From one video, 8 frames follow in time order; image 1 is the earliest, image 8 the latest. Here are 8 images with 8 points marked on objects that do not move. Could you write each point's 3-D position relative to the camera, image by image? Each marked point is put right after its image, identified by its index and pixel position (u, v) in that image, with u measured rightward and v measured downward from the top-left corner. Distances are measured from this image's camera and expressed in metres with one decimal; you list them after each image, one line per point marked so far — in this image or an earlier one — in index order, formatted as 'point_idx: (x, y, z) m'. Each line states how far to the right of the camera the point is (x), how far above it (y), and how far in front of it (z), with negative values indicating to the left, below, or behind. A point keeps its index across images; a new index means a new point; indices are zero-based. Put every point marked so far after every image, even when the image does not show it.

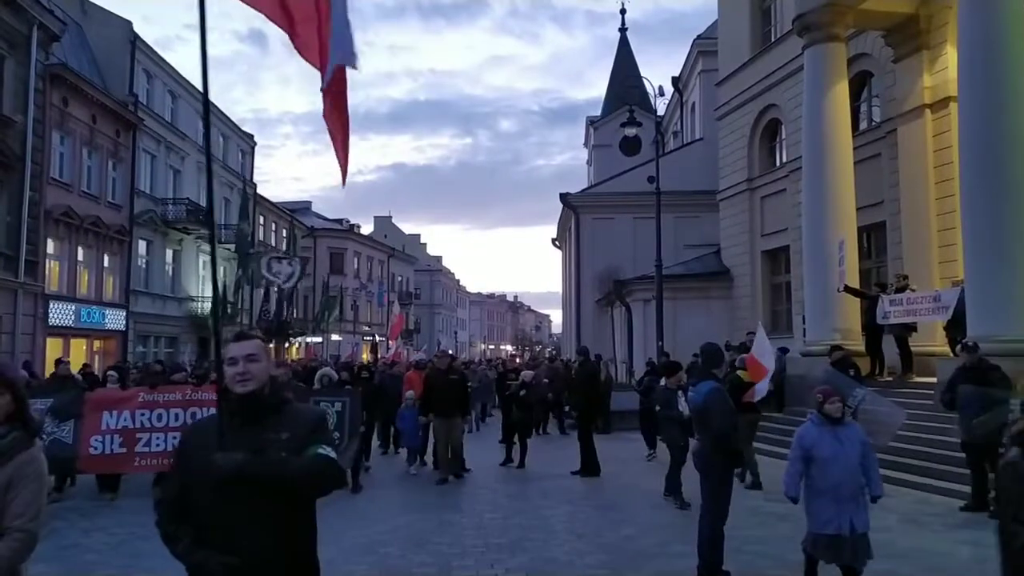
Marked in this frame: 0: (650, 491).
0: (+2.0, -3.0, +10.9) m
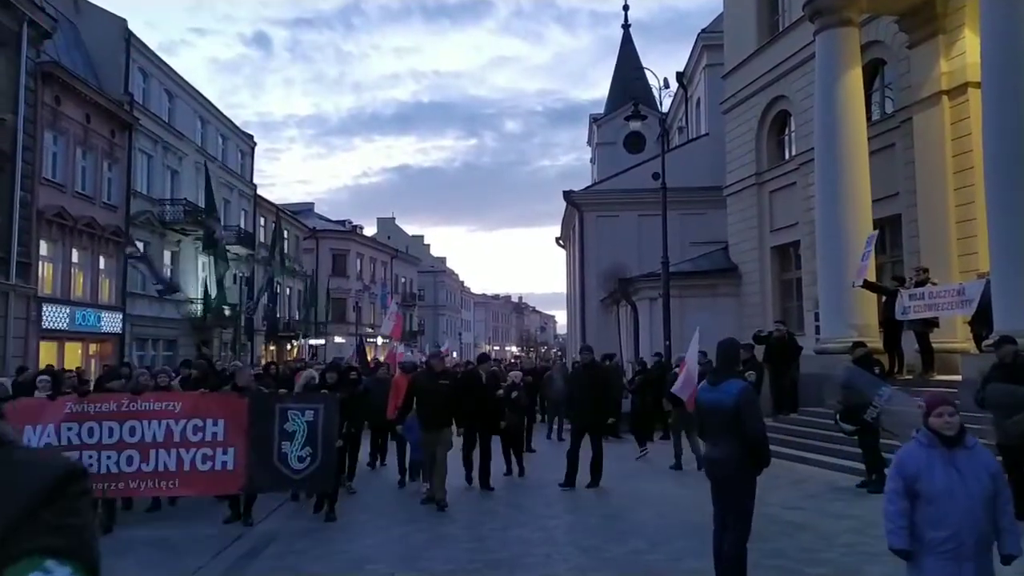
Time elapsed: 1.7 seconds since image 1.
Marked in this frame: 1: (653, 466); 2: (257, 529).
0: (+2.0, -2.9, +10.3) m
1: (+2.6, -3.3, +13.7) m
2: (-3.1, -2.9, +8.8) m
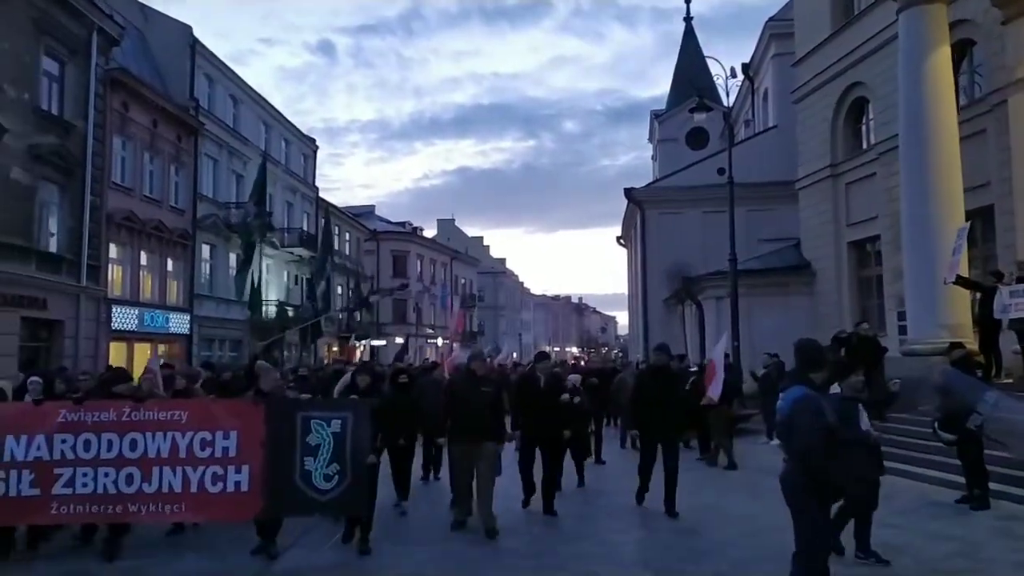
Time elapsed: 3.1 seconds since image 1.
0: (+2.8, -2.9, +9.5) m
1: (+3.7, -3.2, +12.9) m
2: (-2.4, -2.9, +8.5) m
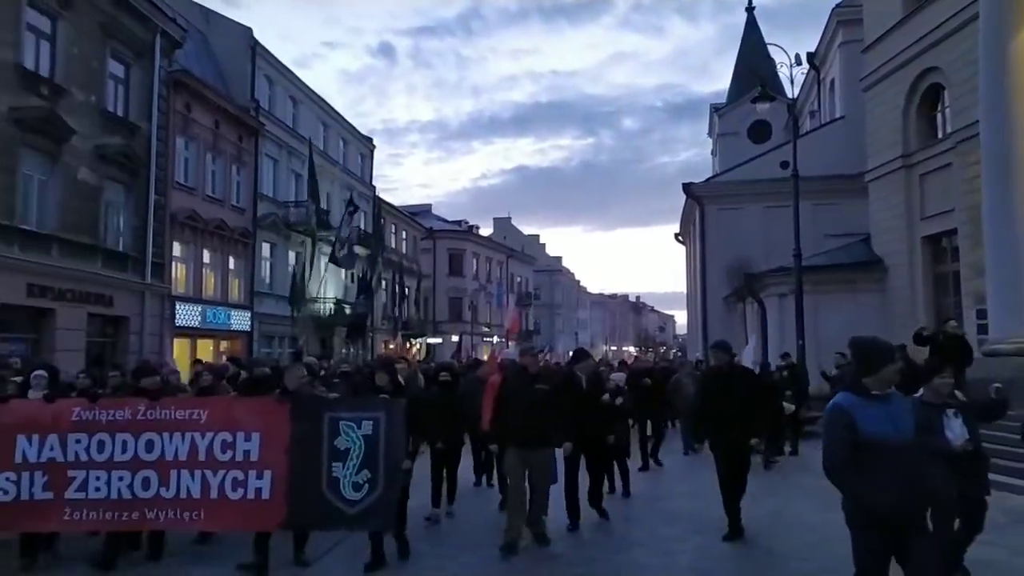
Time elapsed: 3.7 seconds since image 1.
0: (+3.4, -2.8, +9.0) m
1: (+4.5, -3.2, +12.3) m
2: (-1.8, -2.8, +8.3) m
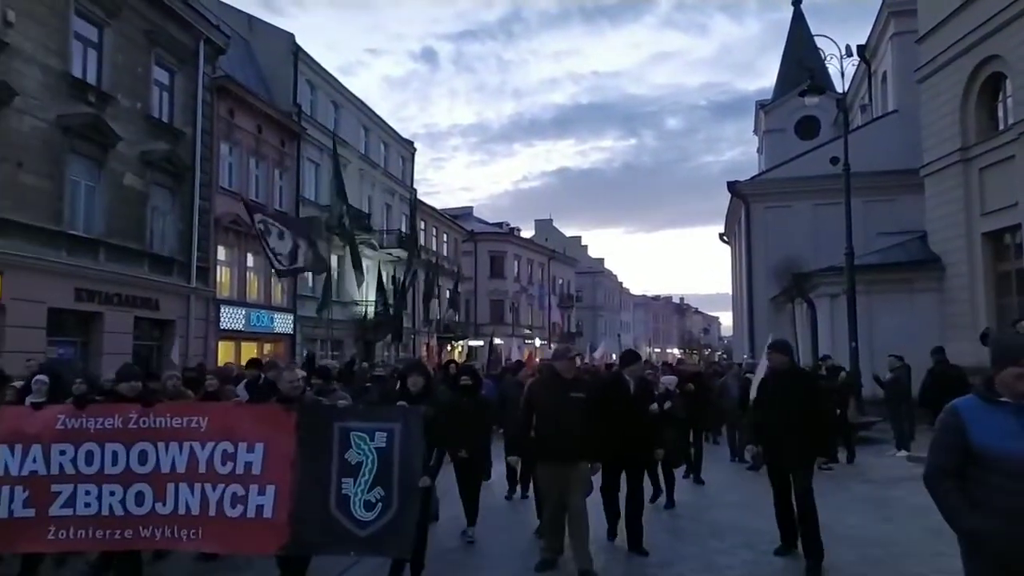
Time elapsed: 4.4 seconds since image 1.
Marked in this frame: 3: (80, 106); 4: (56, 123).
0: (+3.9, -2.8, +8.4) m
1: (+5.2, -3.2, +11.7) m
2: (-1.4, -2.8, +8.1) m
3: (-11.0, +4.6, +19.2) m
4: (-11.1, +4.0, +18.3) m
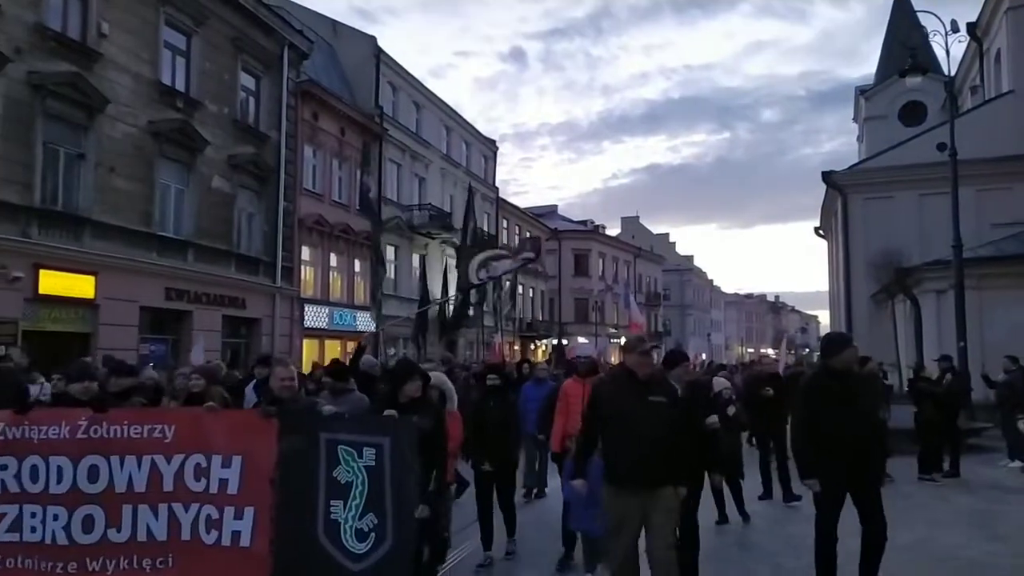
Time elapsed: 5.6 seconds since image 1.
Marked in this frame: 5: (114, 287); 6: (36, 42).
0: (+4.5, -2.7, +7.5) m
1: (+6.1, -3.1, +10.6) m
2: (-0.8, -2.8, +7.8) m
3: (-9.1, +4.7, +20.0) m
4: (-9.2, +4.0, +19.0) m
5: (-9.4, 0.0, +17.8) m
6: (-10.0, +5.2, +15.7) m
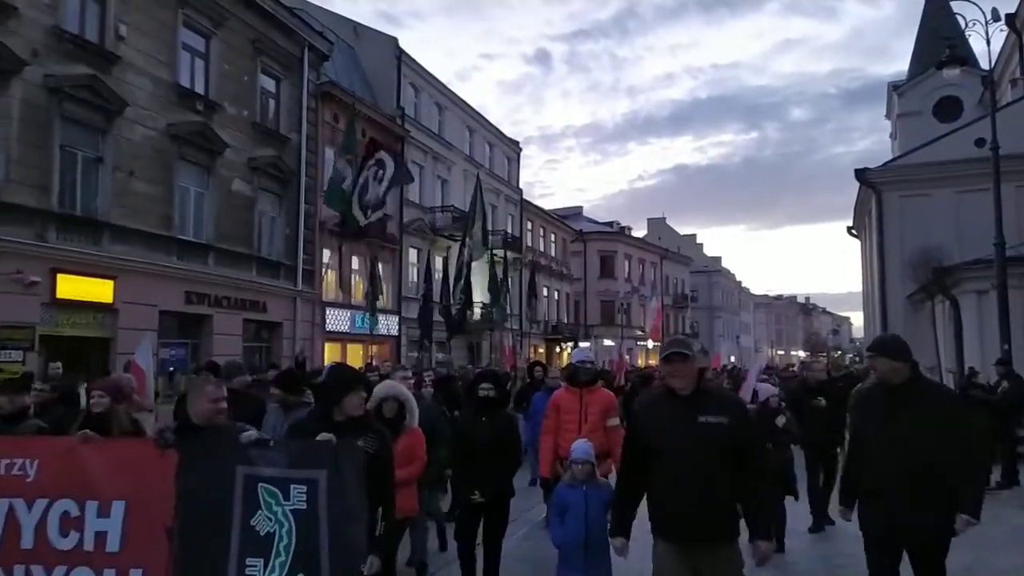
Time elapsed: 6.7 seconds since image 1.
0: (+4.6, -2.7, +6.9) m
1: (+6.4, -3.1, +9.9) m
2: (-0.6, -2.8, +7.4) m
3: (-8.5, +4.6, +19.8) m
4: (-8.7, +3.9, +18.9) m
5: (-8.9, -0.1, +17.6) m
6: (-9.6, +5.1, +15.7) m
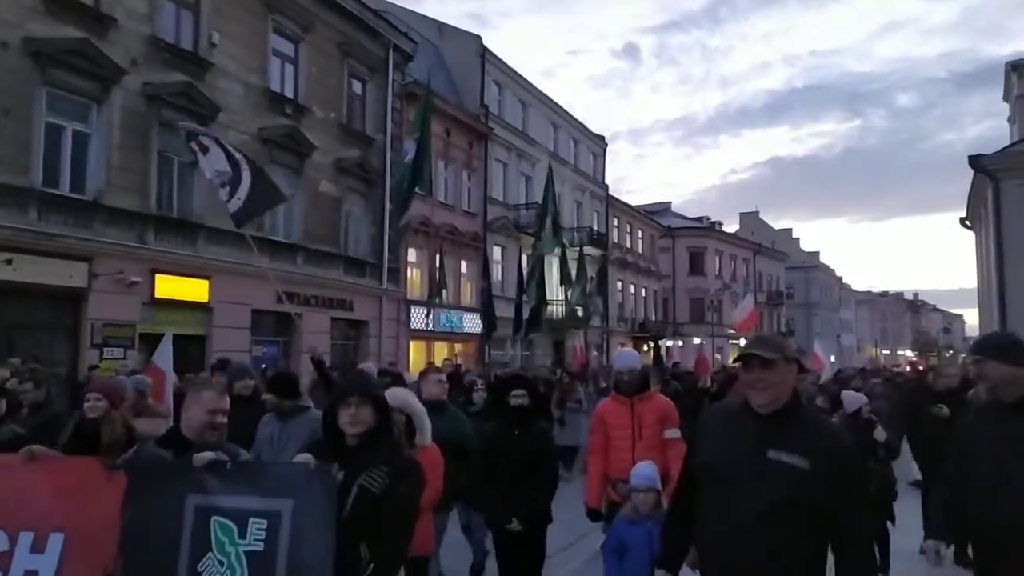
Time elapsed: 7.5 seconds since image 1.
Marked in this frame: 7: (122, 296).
0: (+5.3, -2.7, +6.0) m
1: (+7.4, -3.0, +8.8) m
2: (+0.1, -2.8, +7.1) m
3: (-6.3, +4.6, +20.4) m
4: (-6.6, +4.0, +19.5) m
5: (-6.9, 0.0, +18.2) m
6: (-7.9, +5.1, +16.3) m
7: (-8.0, -0.2, +15.5) m
